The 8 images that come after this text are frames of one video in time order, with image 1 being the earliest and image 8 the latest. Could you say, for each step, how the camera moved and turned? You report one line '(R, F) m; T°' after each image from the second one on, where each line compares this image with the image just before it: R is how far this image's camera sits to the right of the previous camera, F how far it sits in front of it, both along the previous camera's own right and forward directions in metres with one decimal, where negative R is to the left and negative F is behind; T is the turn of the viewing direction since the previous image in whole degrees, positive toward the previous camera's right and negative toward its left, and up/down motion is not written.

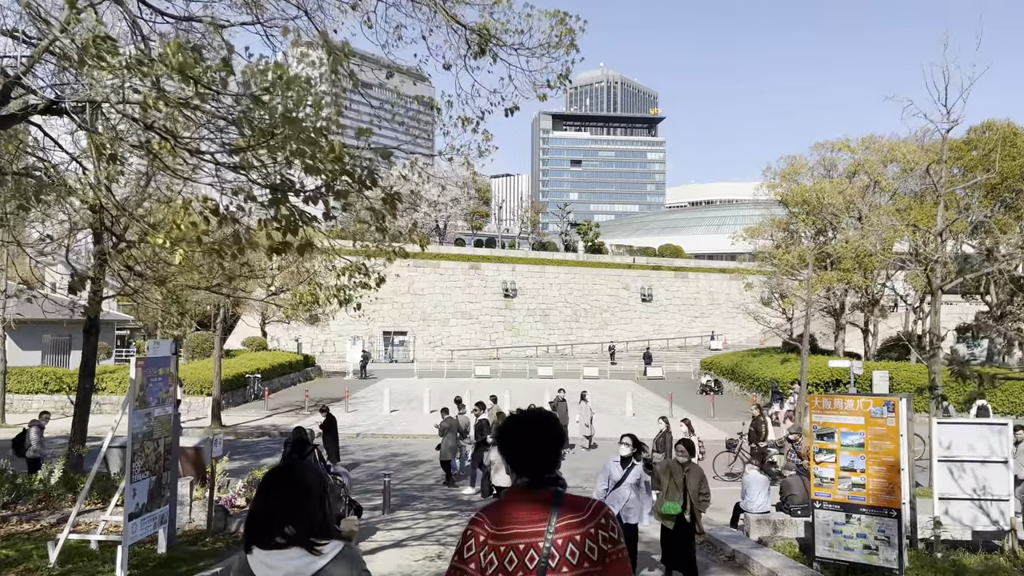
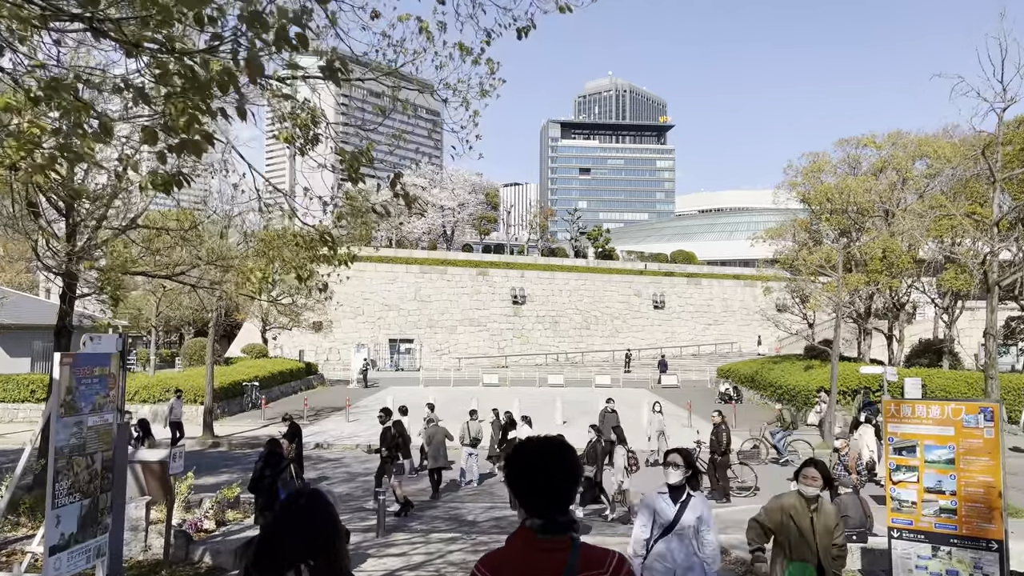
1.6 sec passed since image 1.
(0.0, +1.2) m; -1°
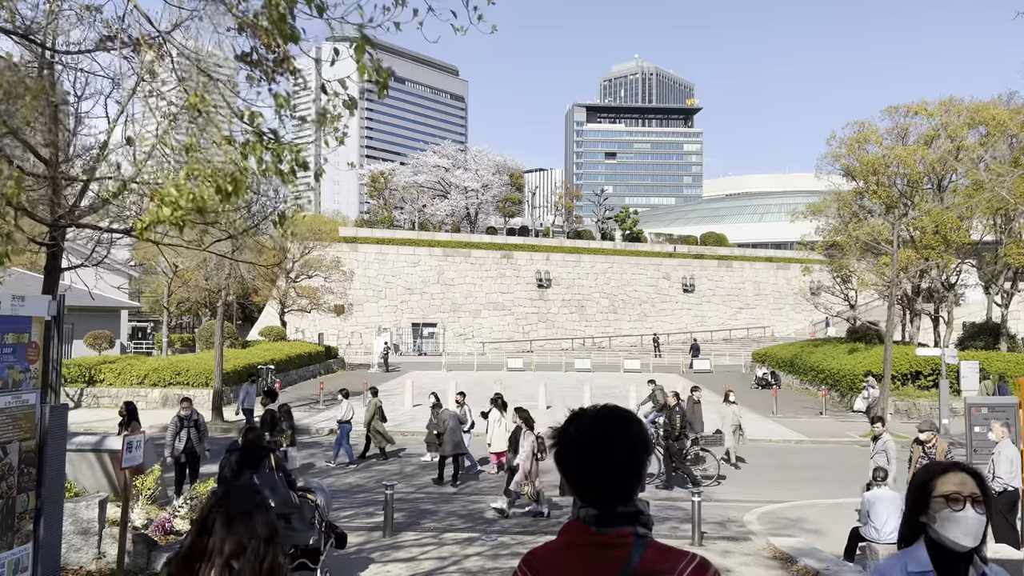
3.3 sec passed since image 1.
(0.0, +1.2) m; -2°
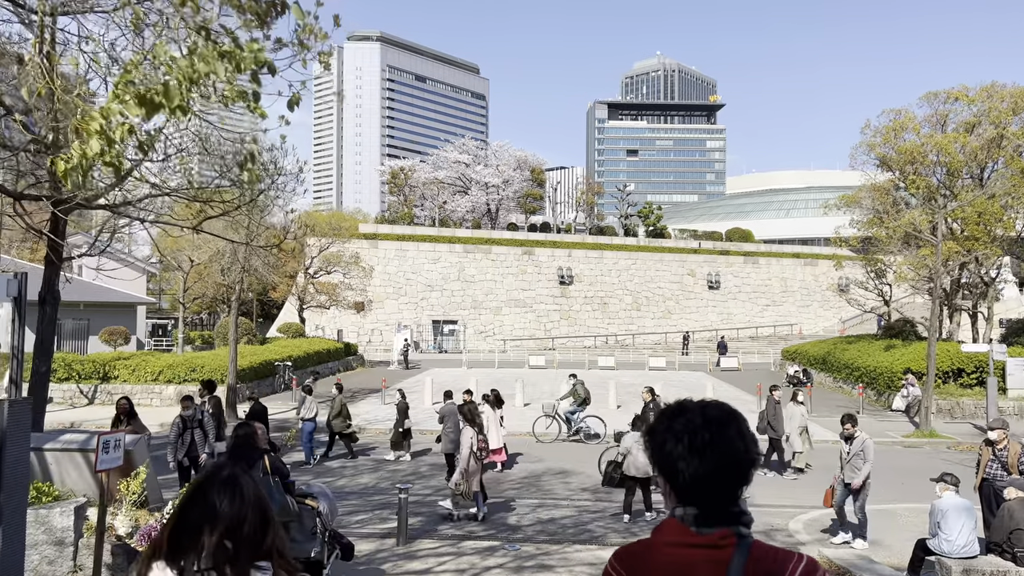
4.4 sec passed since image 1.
(0.0, +0.7) m; -2°
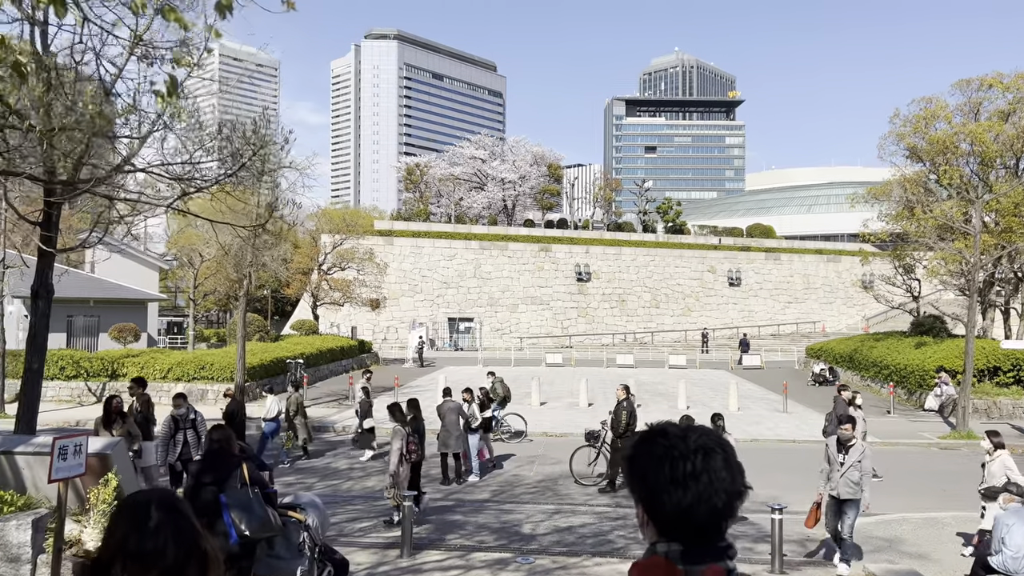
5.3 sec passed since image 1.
(0.0, +0.6) m; -1°
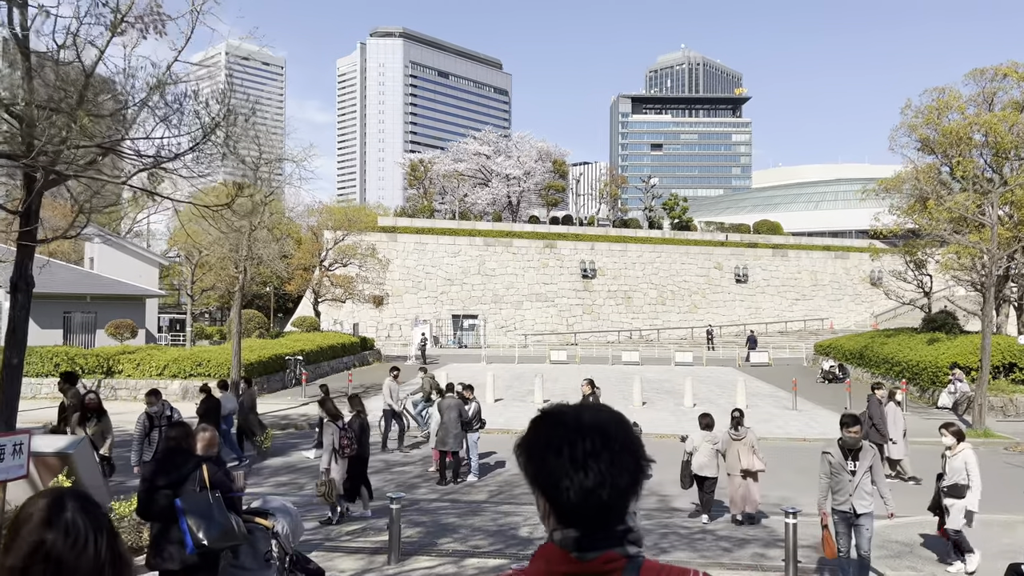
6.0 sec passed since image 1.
(+0.1, +0.4) m; 0°
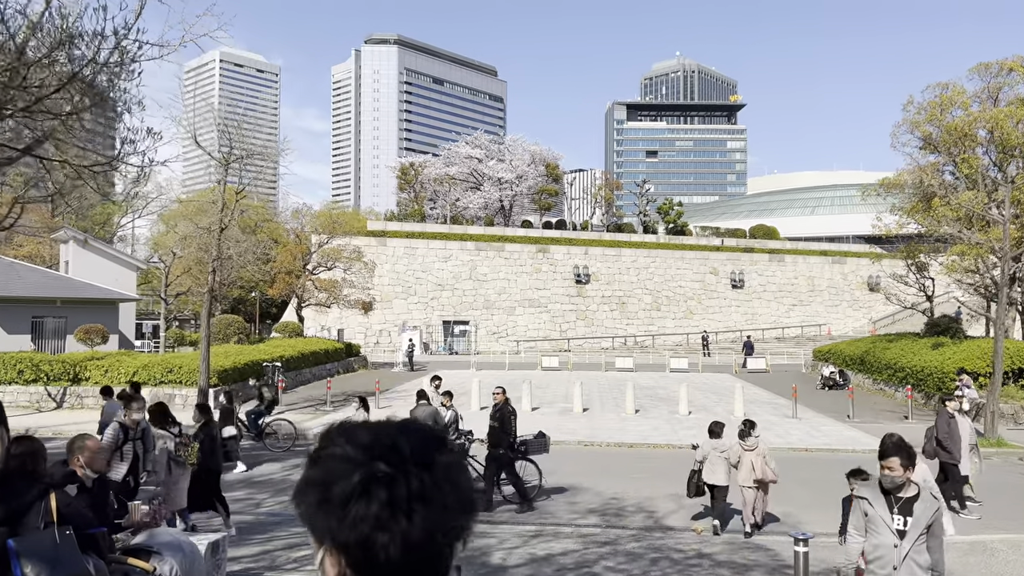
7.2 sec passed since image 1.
(+0.2, +0.9) m; 0°
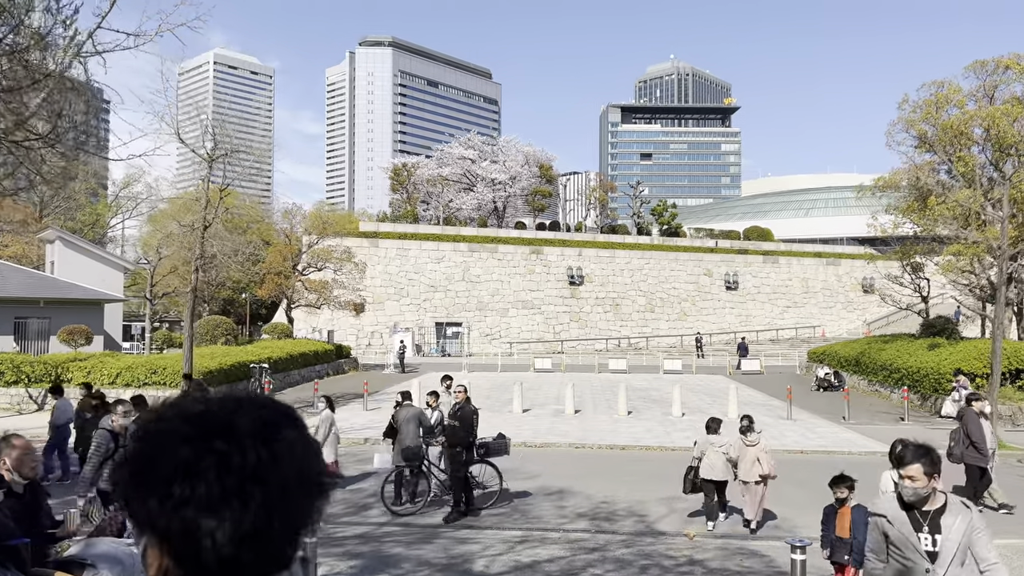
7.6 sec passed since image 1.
(+0.1, +0.3) m; 0°
